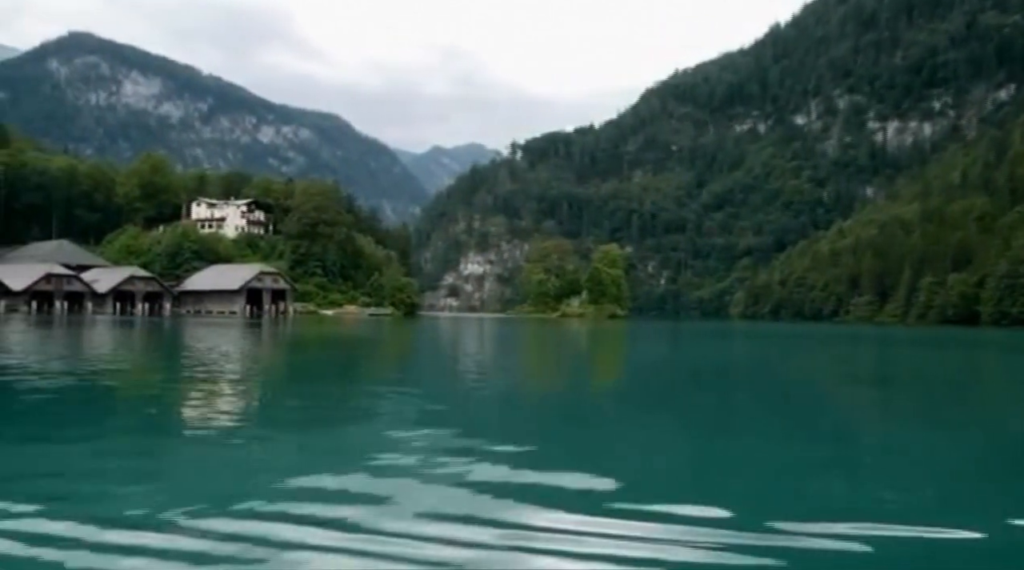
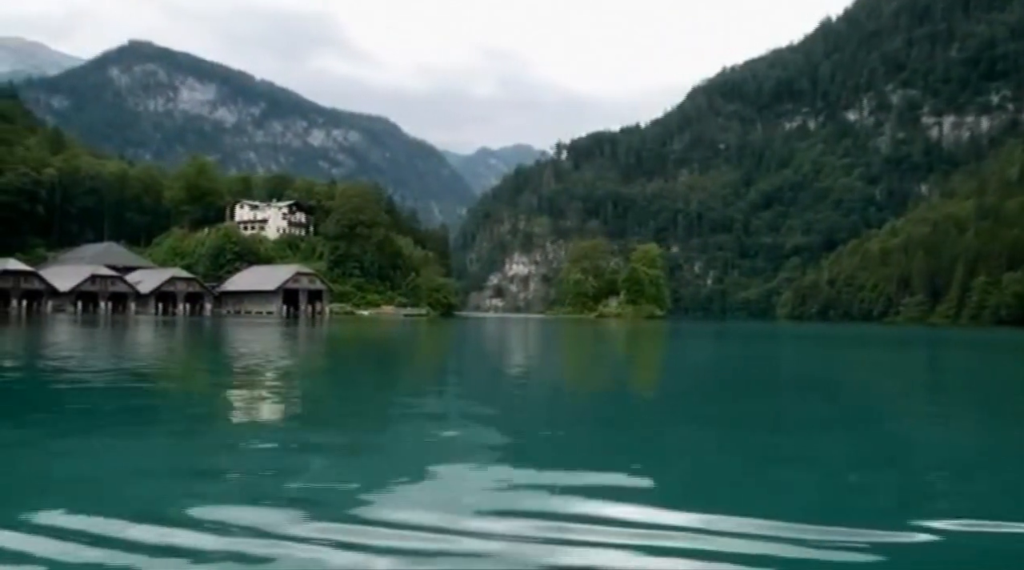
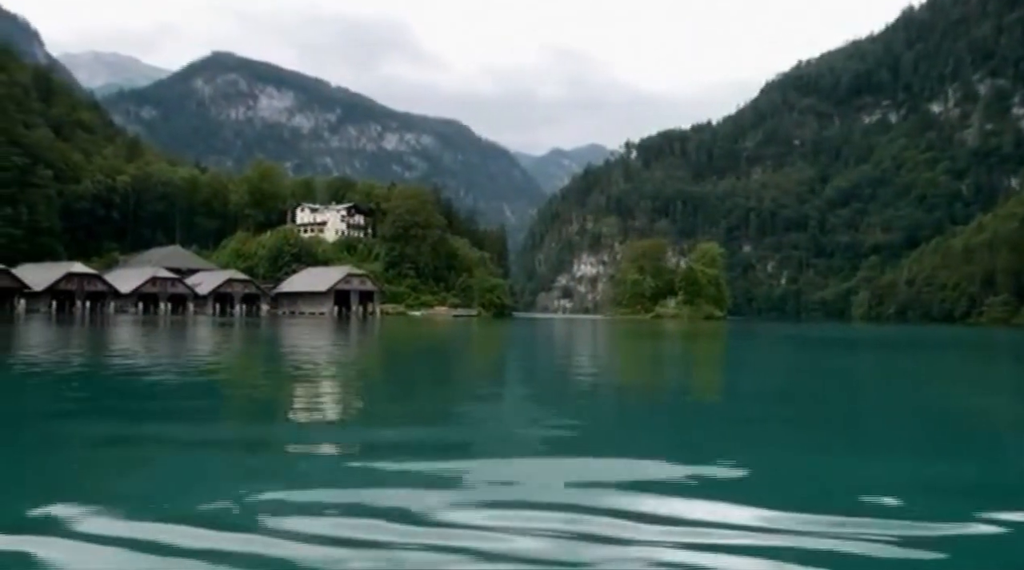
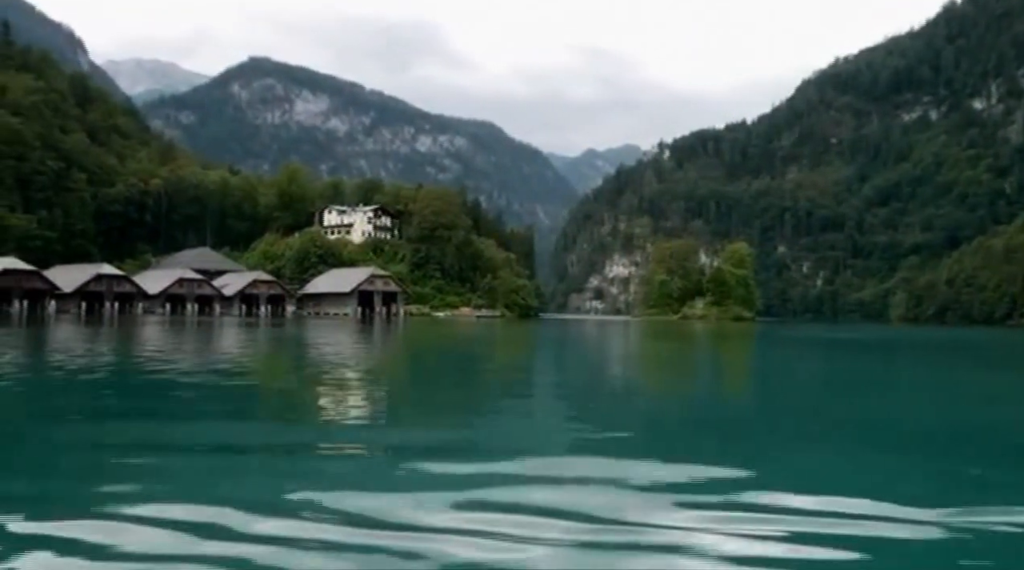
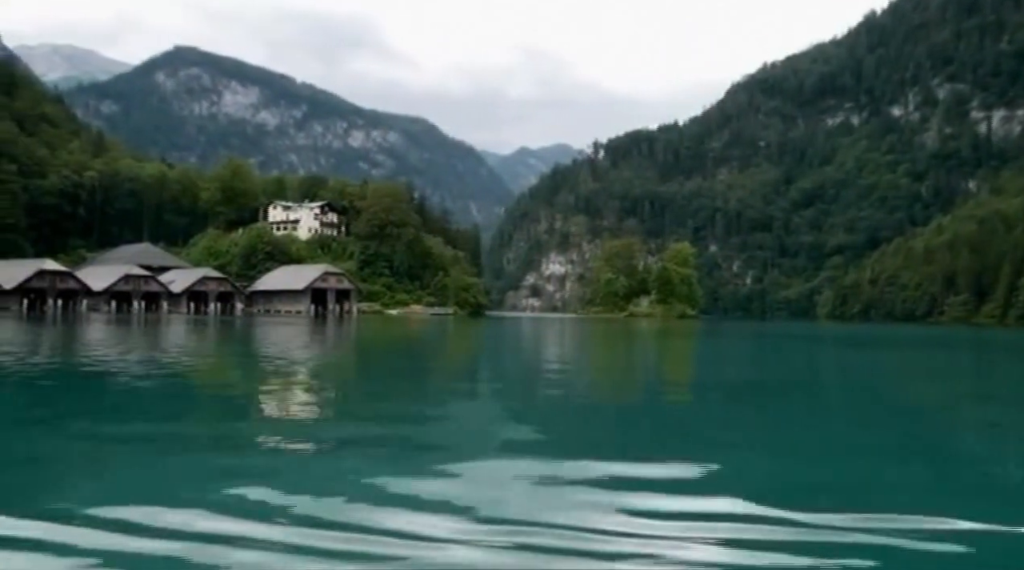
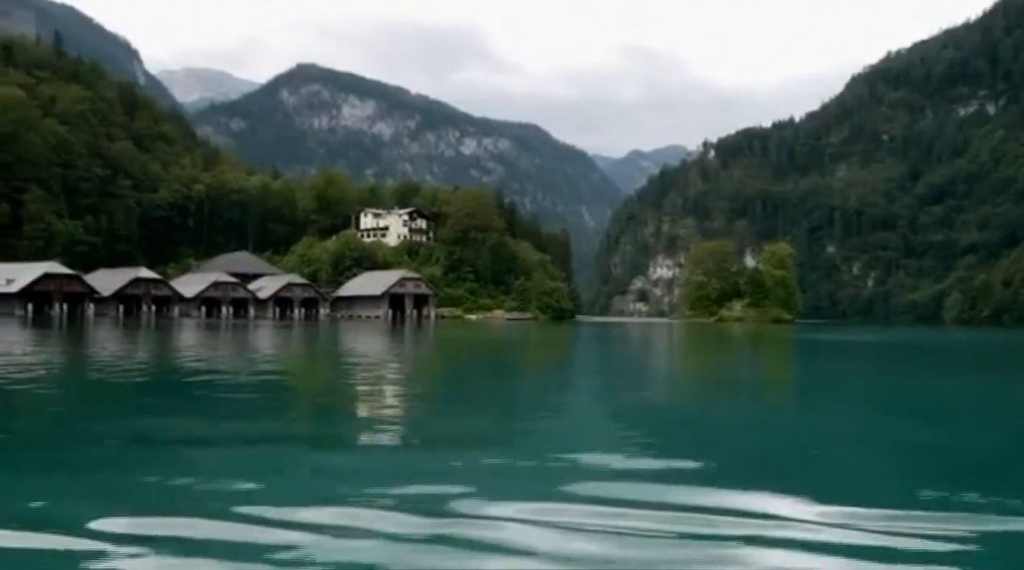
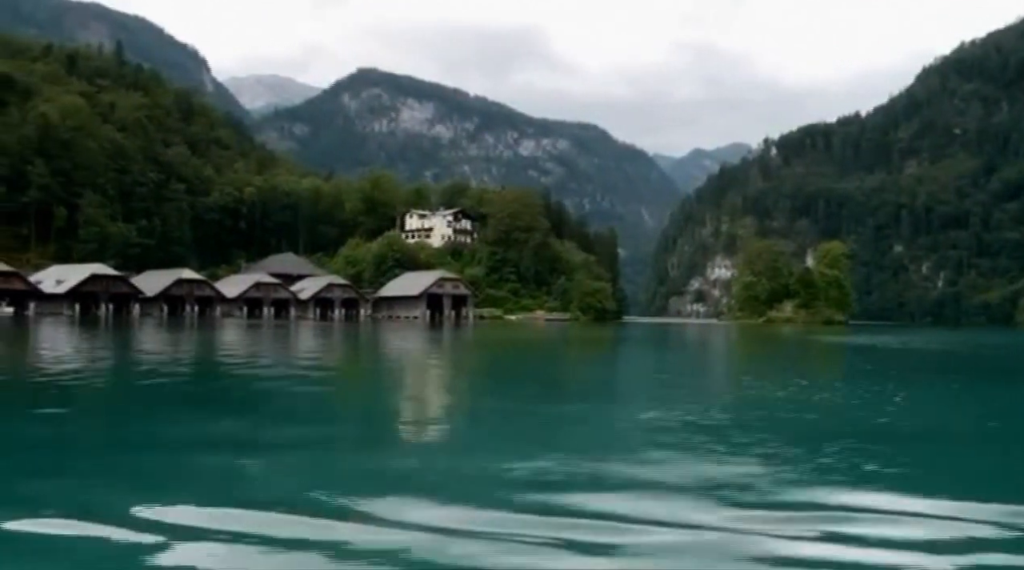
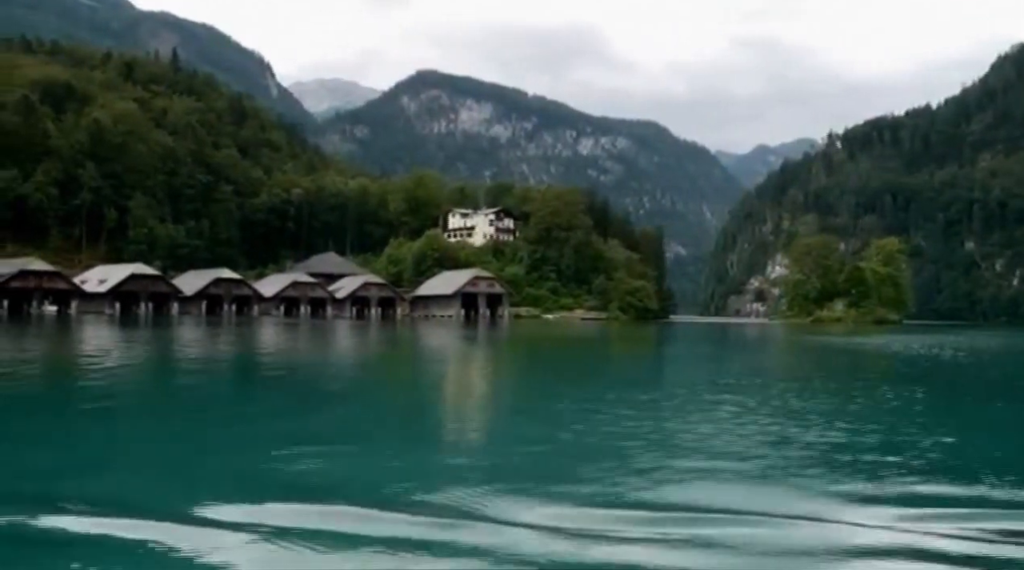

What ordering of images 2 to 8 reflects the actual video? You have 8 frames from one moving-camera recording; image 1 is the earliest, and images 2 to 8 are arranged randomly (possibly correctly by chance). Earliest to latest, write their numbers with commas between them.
2, 5, 3, 4, 6, 7, 8
